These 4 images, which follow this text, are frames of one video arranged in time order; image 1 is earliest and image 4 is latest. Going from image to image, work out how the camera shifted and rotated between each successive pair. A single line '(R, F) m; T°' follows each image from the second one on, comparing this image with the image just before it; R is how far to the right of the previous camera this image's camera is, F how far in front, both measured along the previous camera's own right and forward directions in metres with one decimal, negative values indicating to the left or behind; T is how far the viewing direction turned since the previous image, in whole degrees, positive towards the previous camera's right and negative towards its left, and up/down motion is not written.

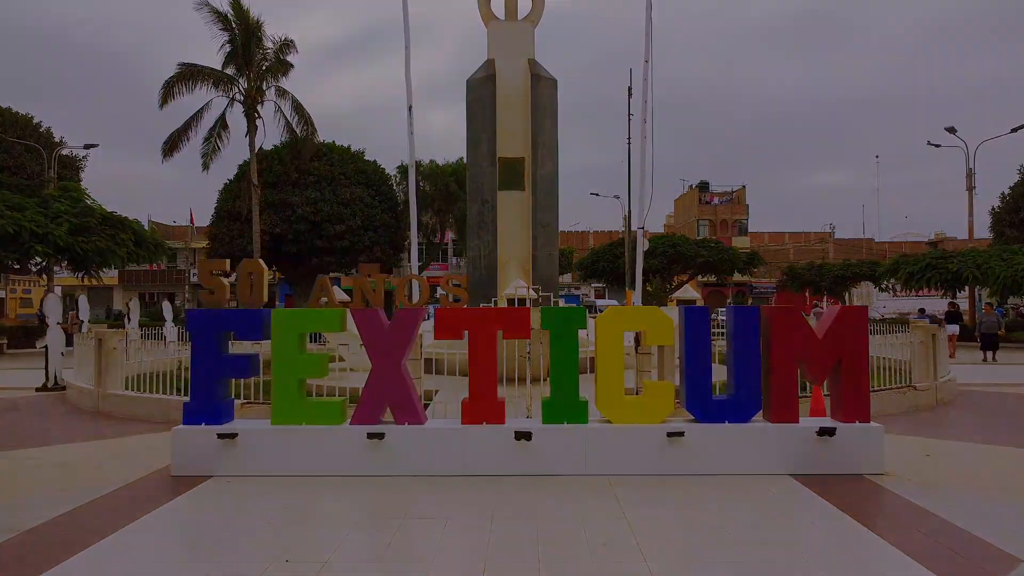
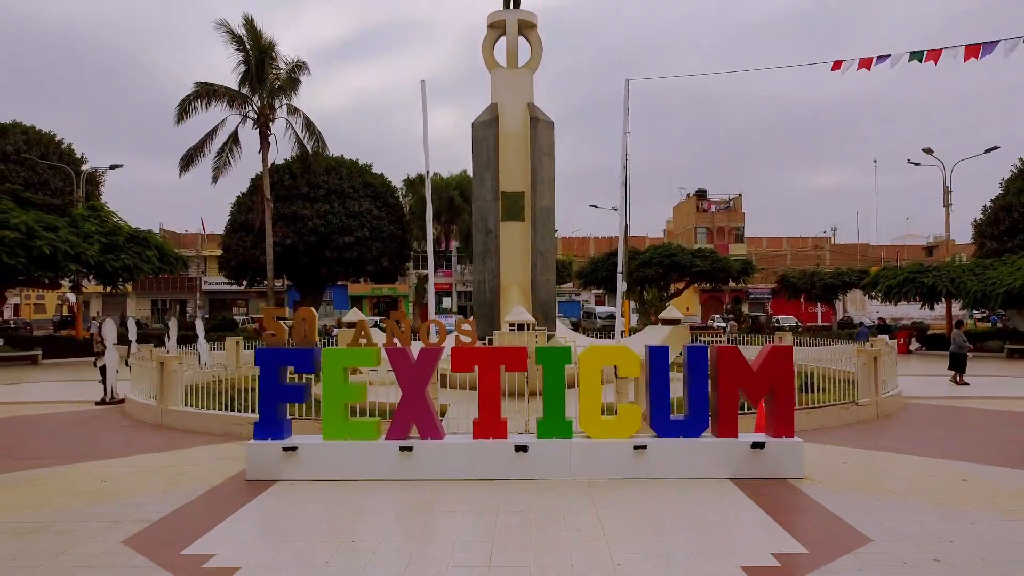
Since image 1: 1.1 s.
(0.0, -1.4) m; 0°
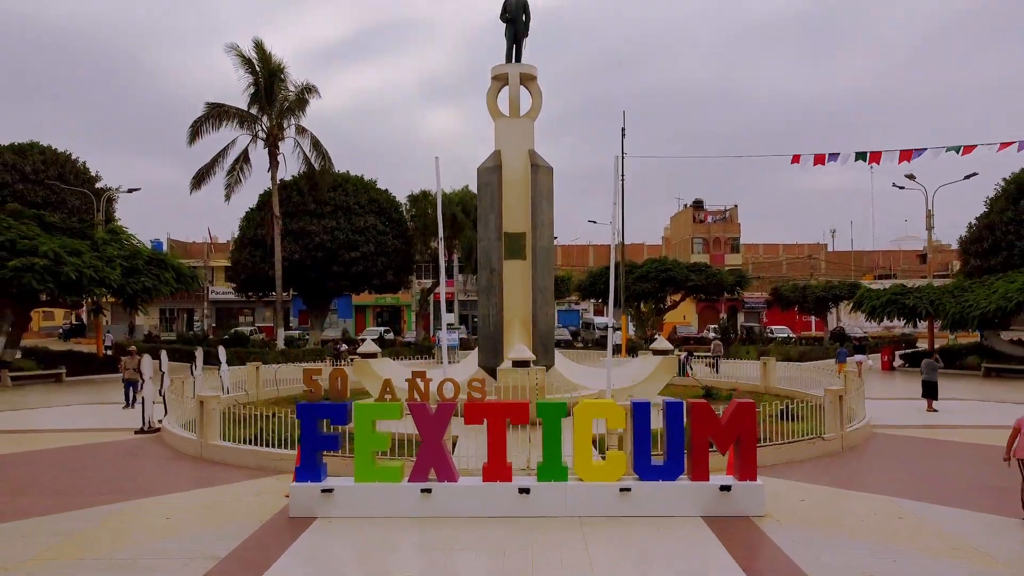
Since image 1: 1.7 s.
(0.0, -1.2) m; 0°
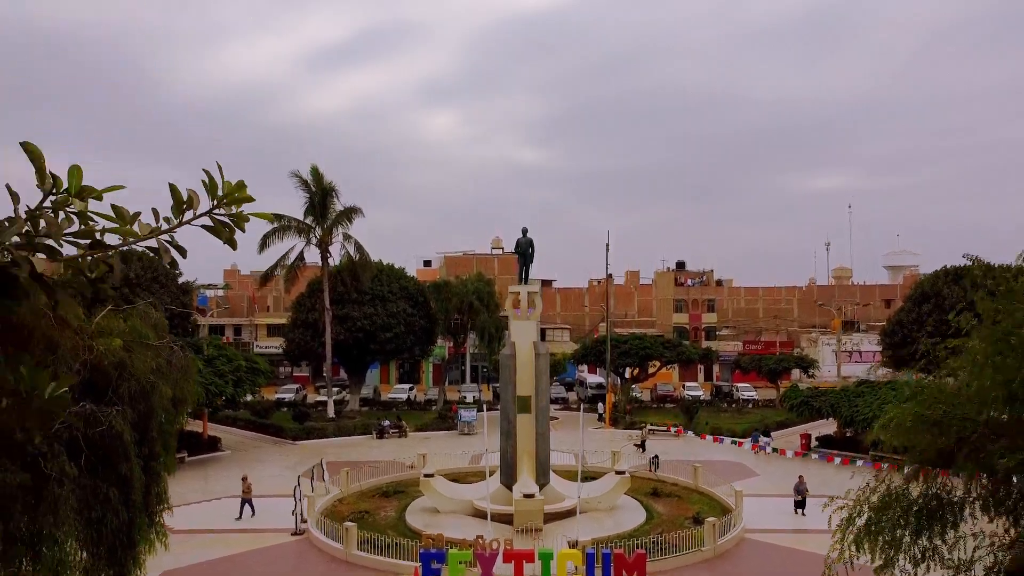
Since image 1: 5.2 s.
(-0.3, -8.2) m; 0°
